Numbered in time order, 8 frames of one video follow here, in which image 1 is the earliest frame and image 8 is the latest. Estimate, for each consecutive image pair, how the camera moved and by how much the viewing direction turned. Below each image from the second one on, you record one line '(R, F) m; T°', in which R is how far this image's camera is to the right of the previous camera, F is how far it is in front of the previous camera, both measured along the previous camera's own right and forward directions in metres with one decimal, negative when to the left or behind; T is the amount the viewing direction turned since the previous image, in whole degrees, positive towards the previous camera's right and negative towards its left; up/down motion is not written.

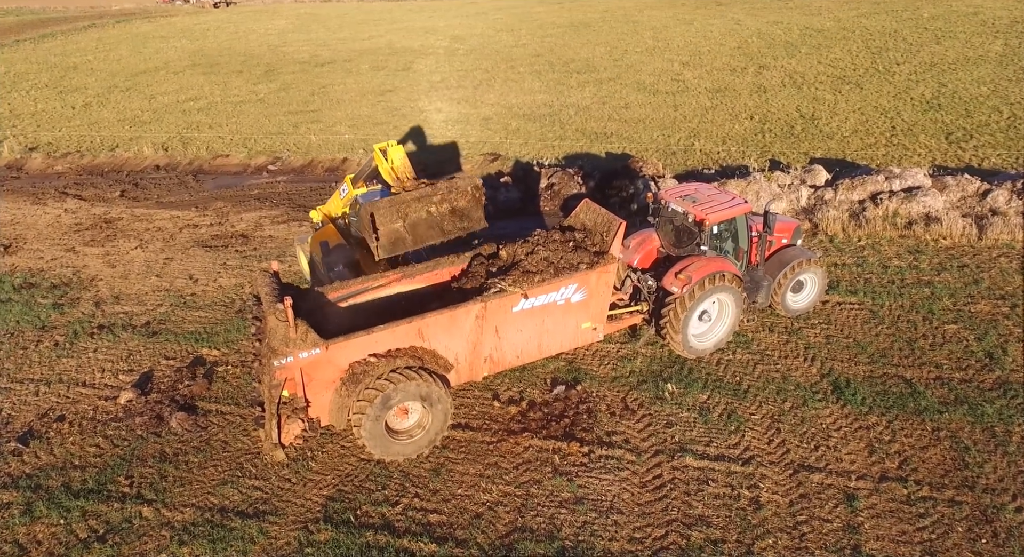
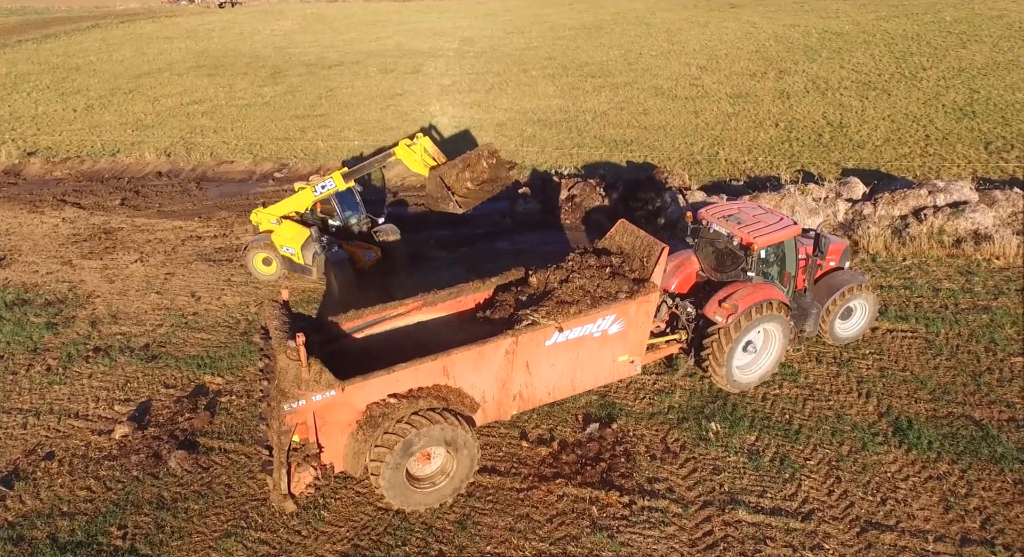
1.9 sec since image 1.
(-0.3, +0.7) m; 0°
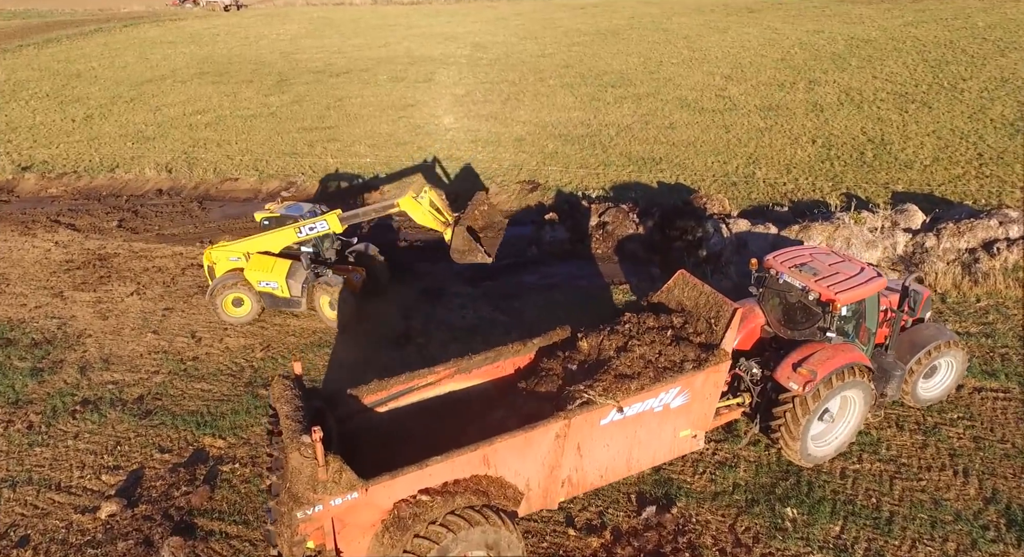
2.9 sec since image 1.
(-0.4, +1.1) m; 0°
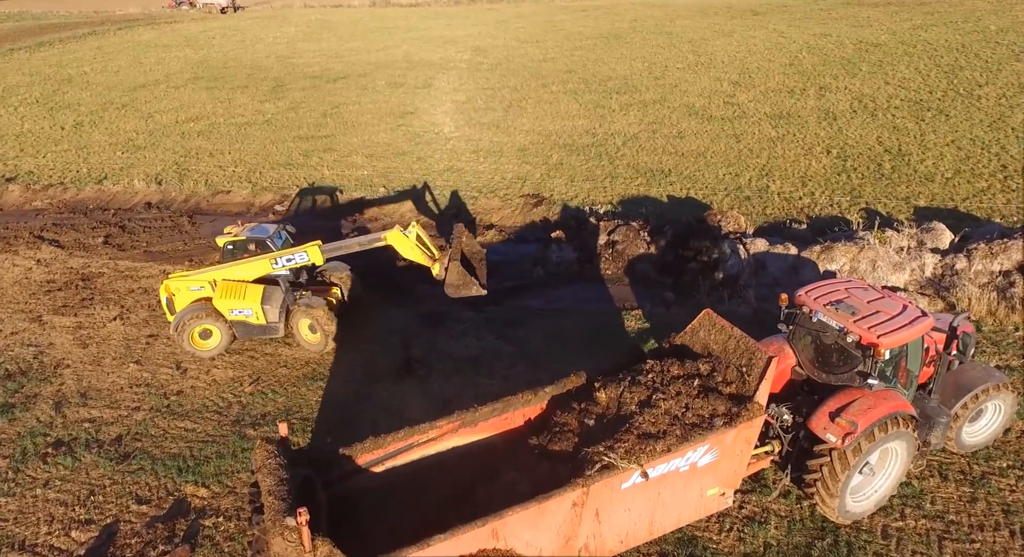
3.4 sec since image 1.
(-0.1, +0.7) m; 0°
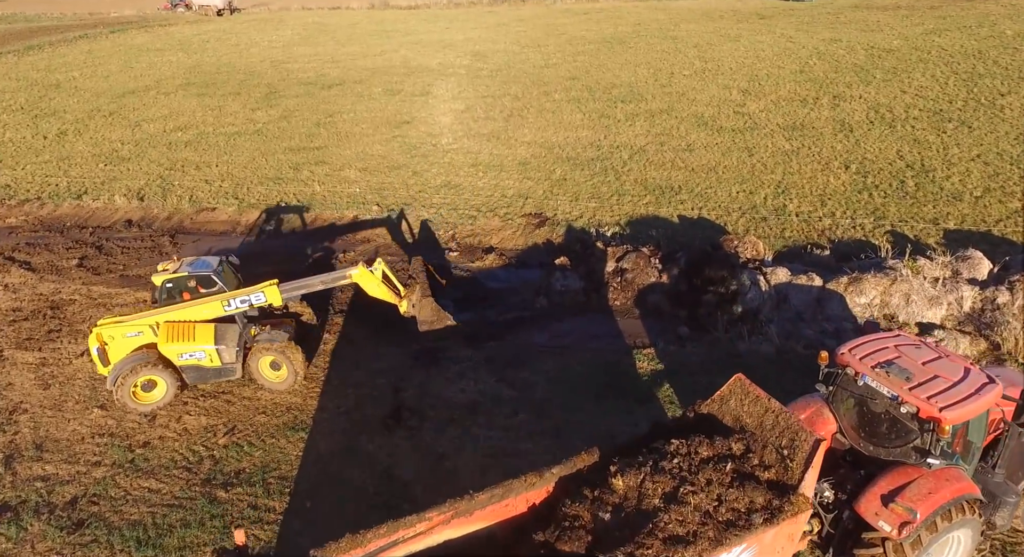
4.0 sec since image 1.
(0.0, +0.9) m; 0°
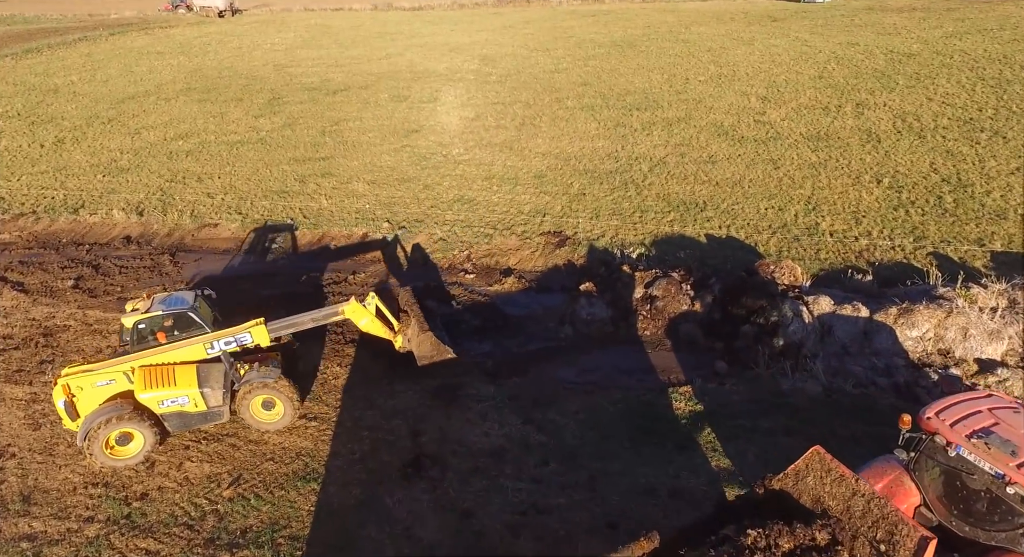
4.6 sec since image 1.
(-0.3, +0.7) m; 0°
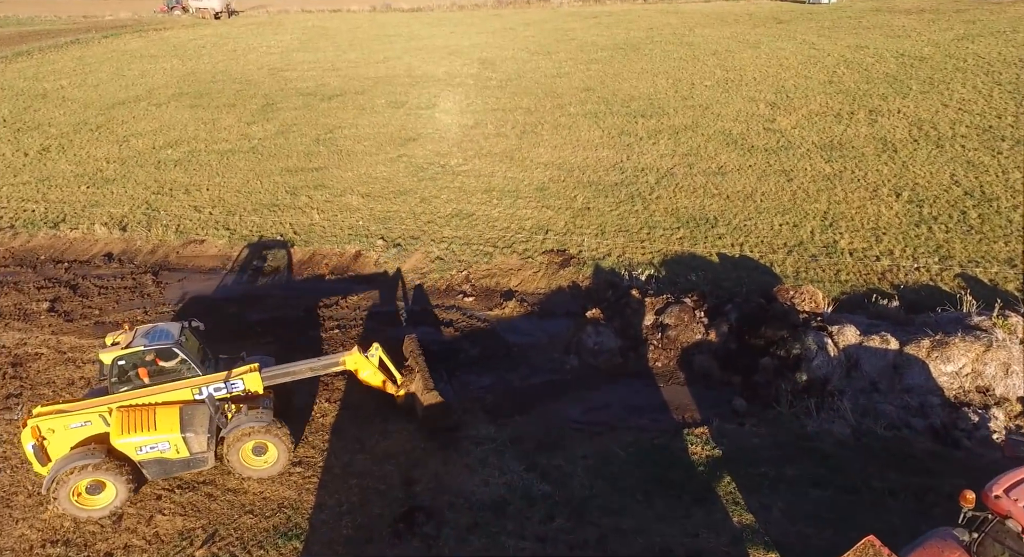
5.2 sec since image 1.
(0.0, +0.7) m; 0°
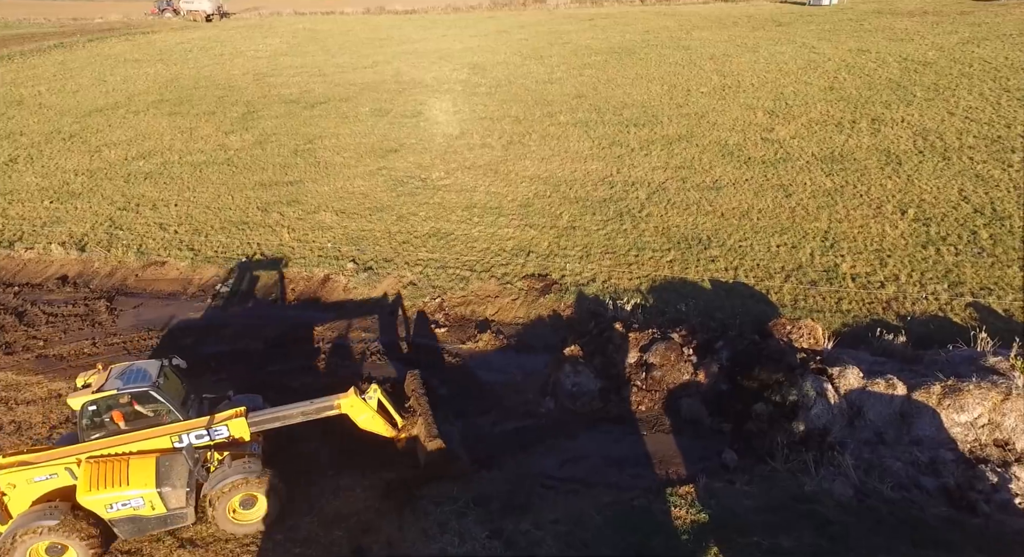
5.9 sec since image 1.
(+0.4, +0.9) m; 0°
